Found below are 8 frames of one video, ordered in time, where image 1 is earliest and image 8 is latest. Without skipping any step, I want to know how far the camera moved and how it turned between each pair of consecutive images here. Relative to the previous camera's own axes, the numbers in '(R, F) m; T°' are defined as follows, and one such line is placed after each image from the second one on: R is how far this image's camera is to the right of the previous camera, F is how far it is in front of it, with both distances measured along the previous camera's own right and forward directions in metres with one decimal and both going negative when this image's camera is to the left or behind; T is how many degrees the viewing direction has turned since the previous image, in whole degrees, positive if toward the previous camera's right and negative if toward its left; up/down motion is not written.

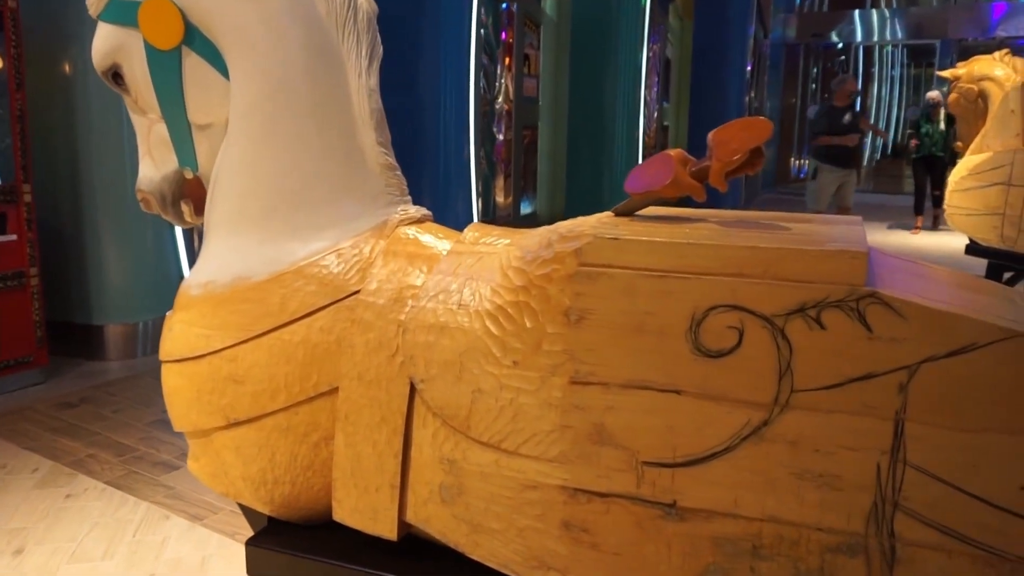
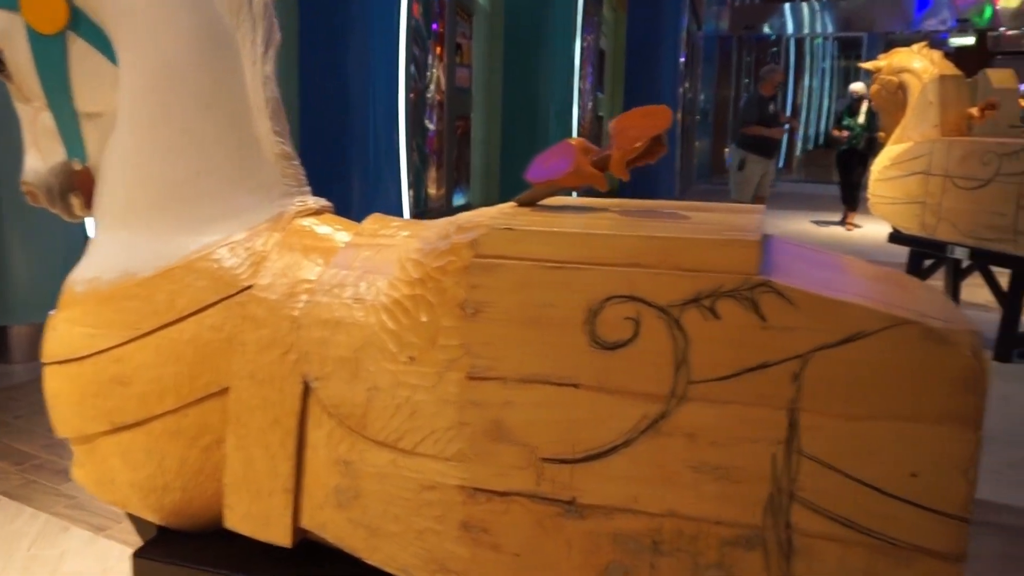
(+0.1, 0.0) m; +4°
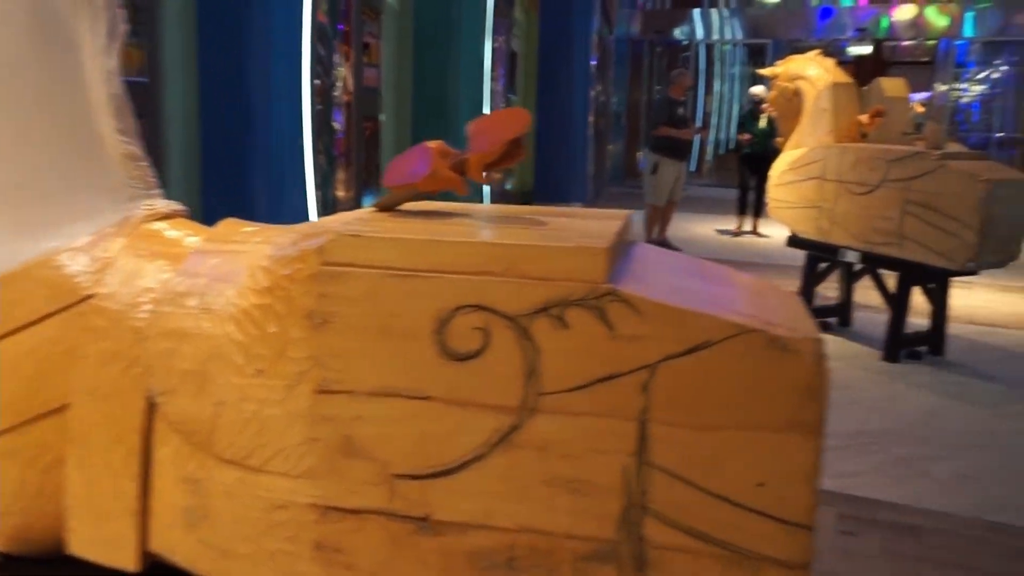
(+0.1, 0.0) m; +5°
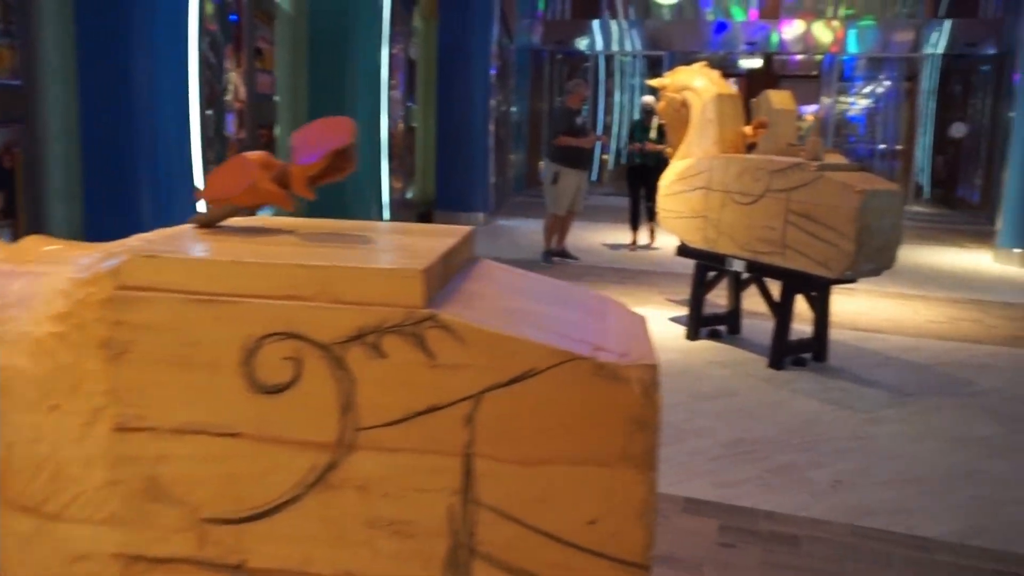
(+0.1, +0.1) m; +6°
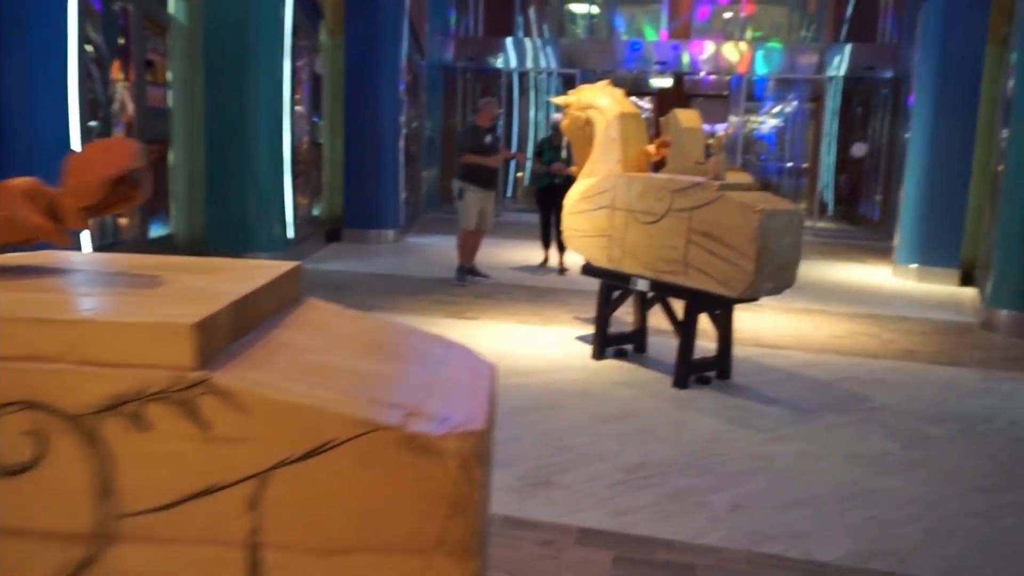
(+0.1, +0.1) m; +5°
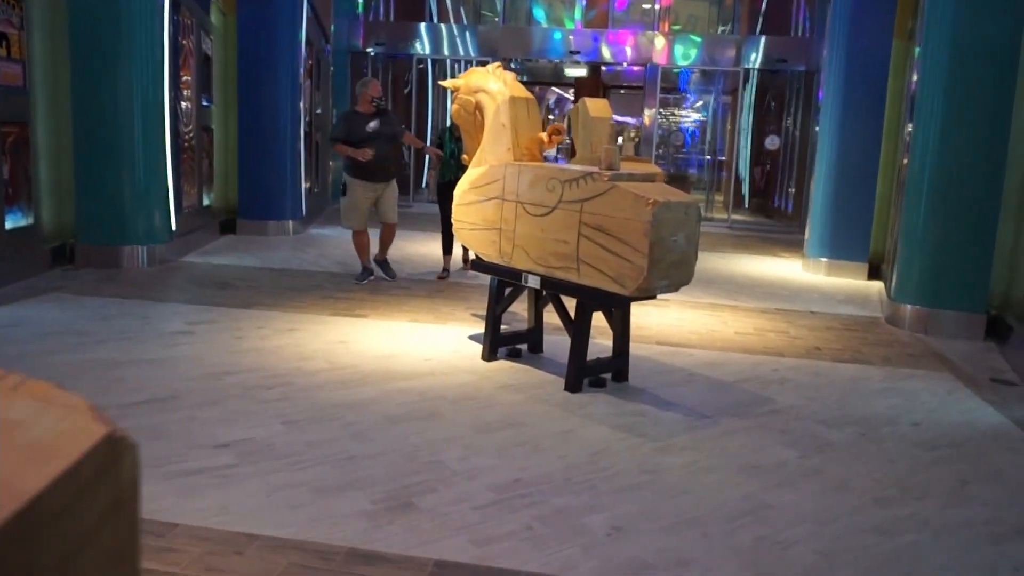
(+0.2, +0.3) m; +5°
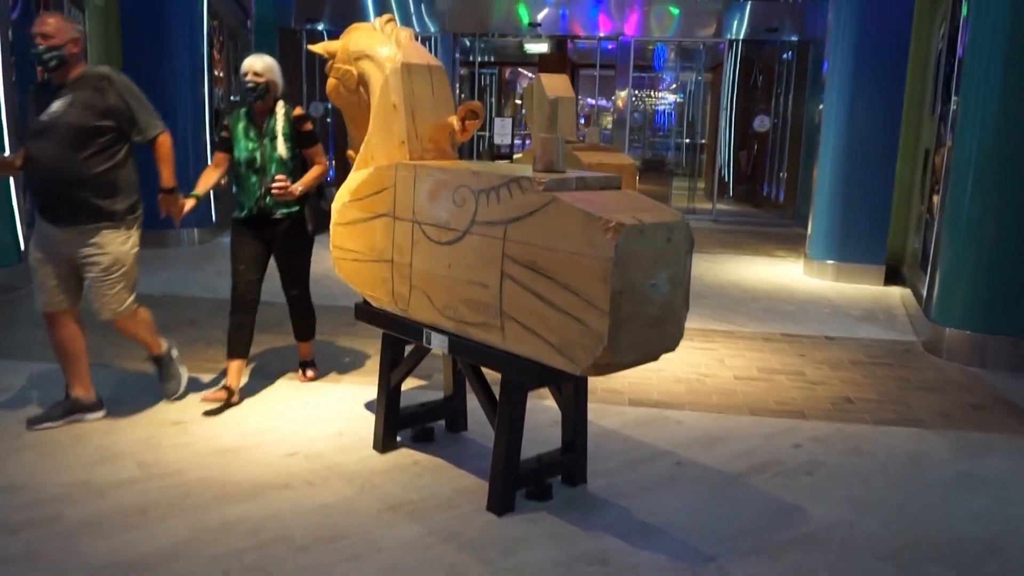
(+0.3, +1.5) m; +1°
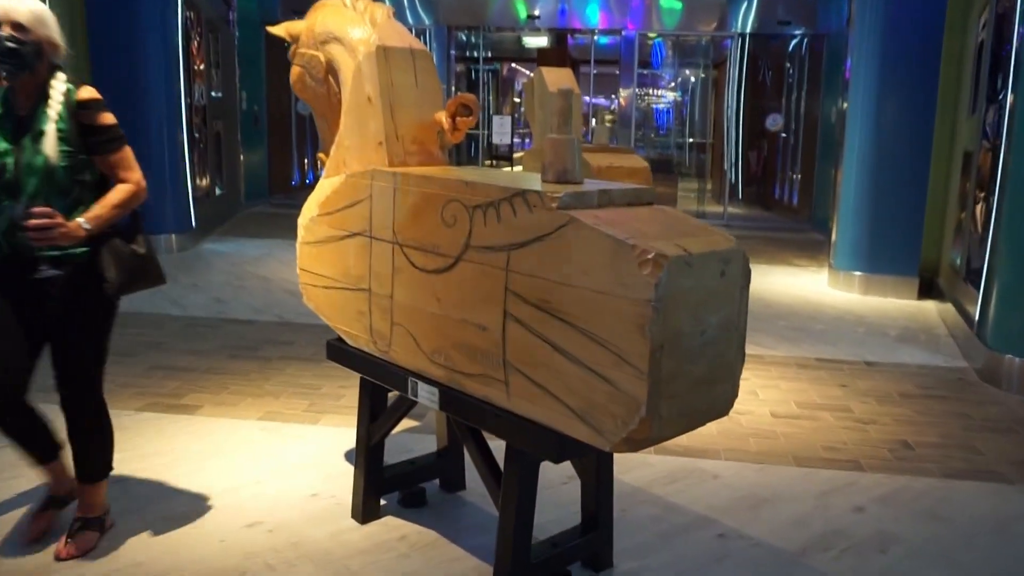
(0.0, +0.6) m; 0°
